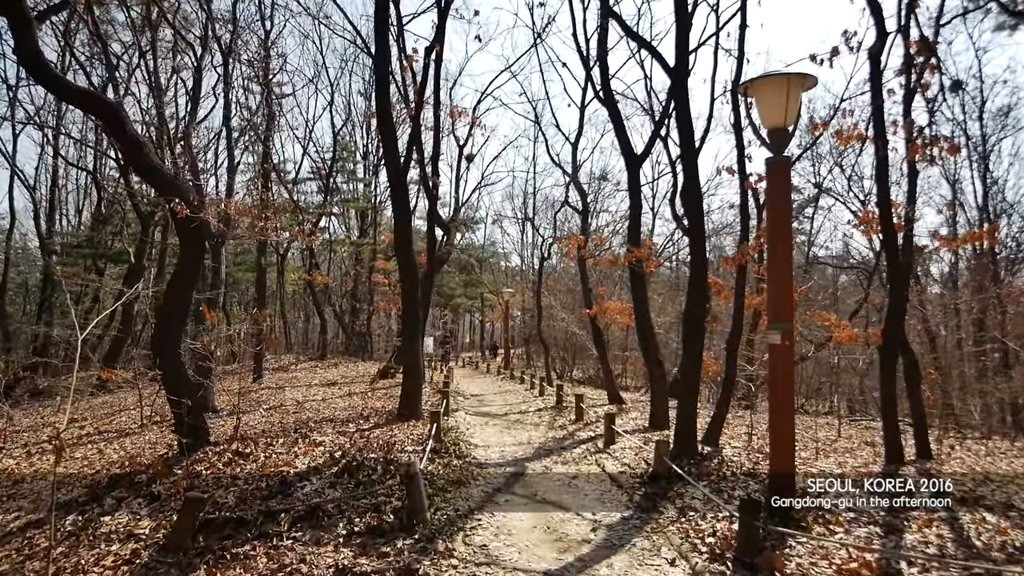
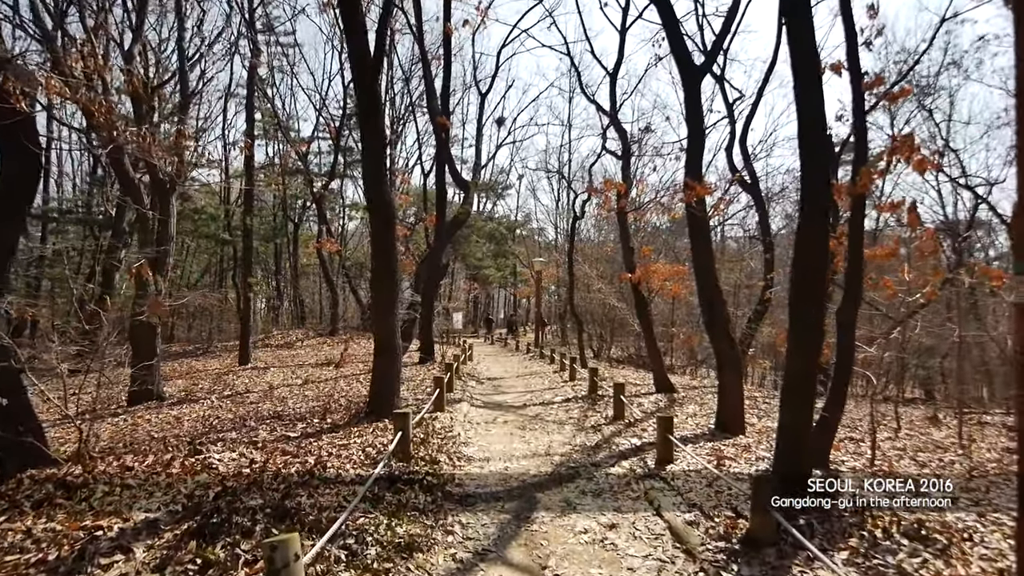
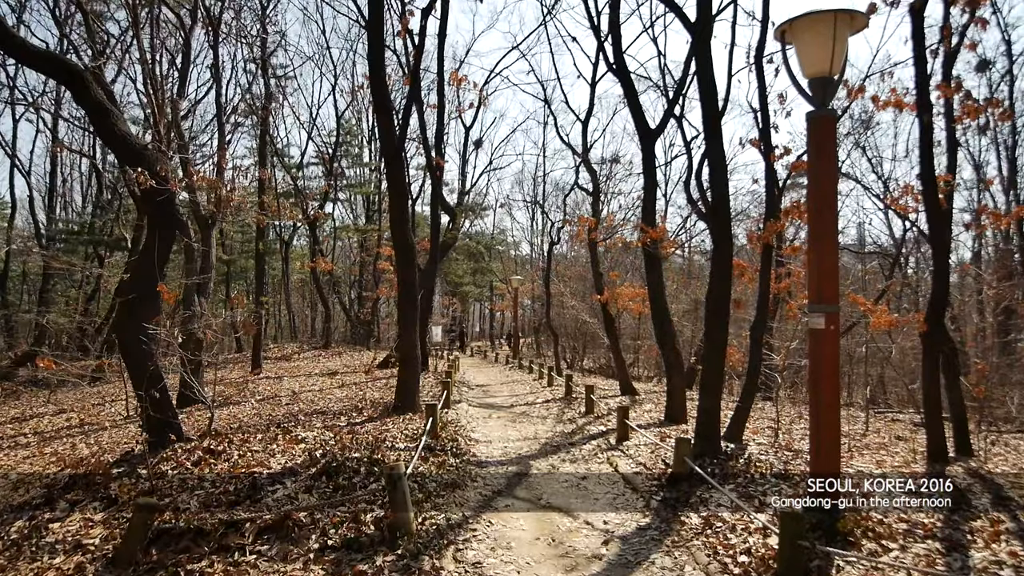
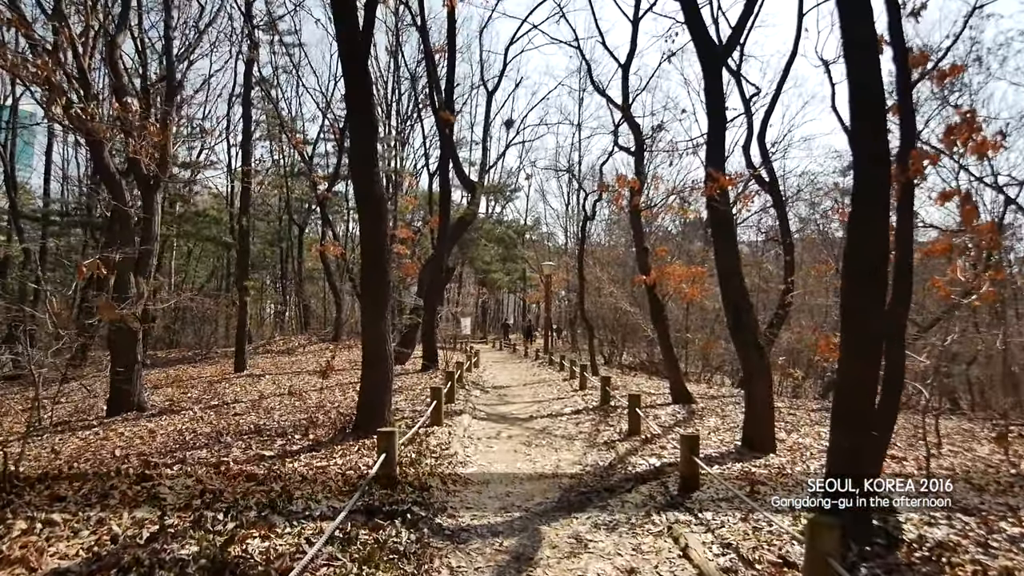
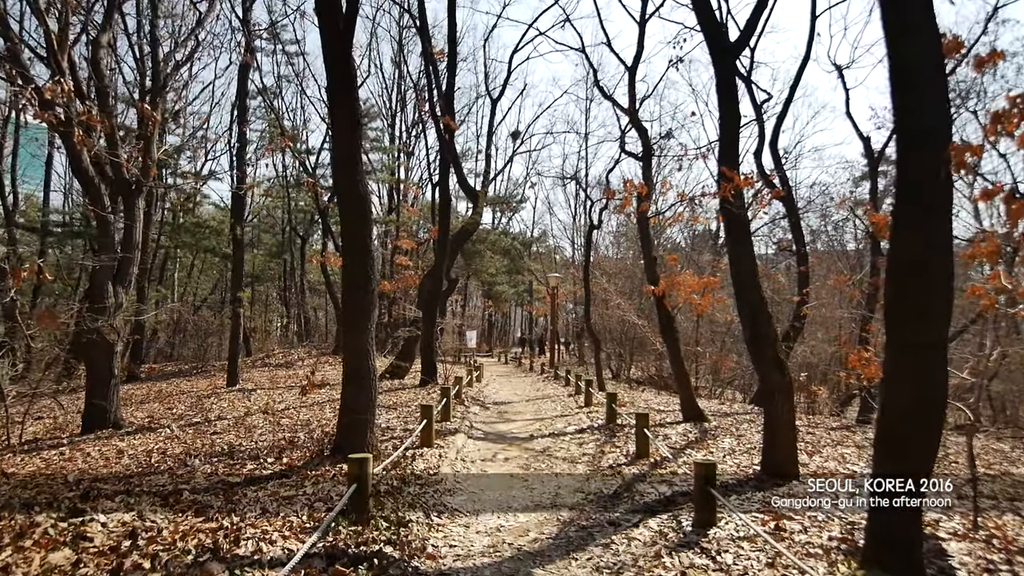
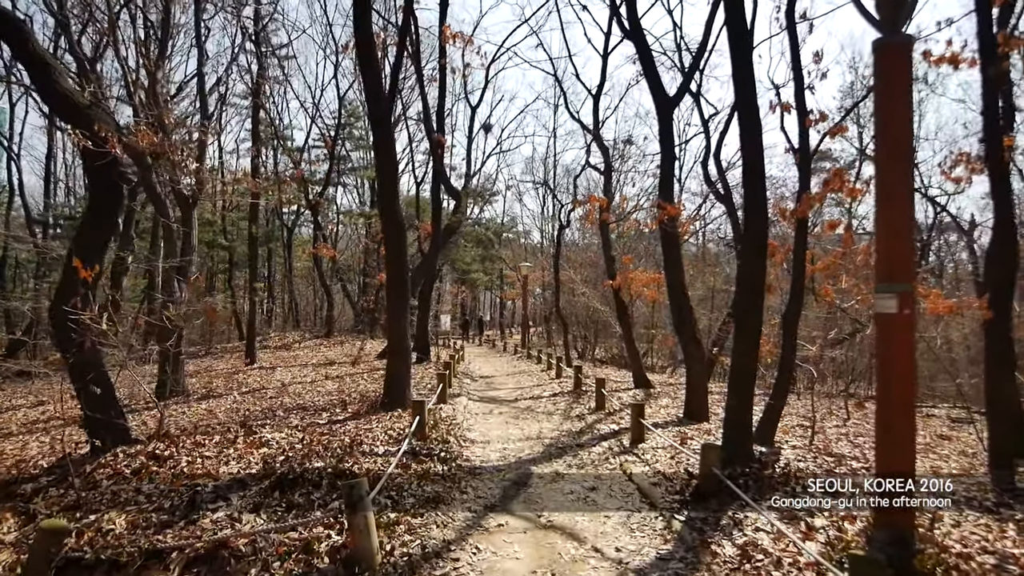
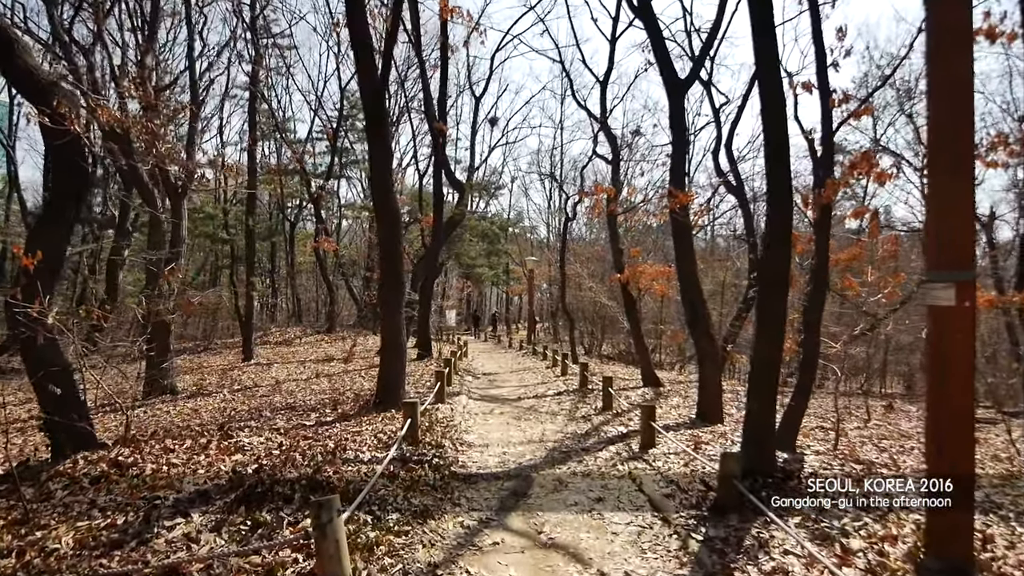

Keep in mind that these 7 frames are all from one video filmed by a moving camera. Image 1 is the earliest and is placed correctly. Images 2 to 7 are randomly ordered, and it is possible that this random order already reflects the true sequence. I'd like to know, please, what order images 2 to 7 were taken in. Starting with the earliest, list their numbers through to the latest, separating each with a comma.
3, 6, 7, 2, 4, 5
